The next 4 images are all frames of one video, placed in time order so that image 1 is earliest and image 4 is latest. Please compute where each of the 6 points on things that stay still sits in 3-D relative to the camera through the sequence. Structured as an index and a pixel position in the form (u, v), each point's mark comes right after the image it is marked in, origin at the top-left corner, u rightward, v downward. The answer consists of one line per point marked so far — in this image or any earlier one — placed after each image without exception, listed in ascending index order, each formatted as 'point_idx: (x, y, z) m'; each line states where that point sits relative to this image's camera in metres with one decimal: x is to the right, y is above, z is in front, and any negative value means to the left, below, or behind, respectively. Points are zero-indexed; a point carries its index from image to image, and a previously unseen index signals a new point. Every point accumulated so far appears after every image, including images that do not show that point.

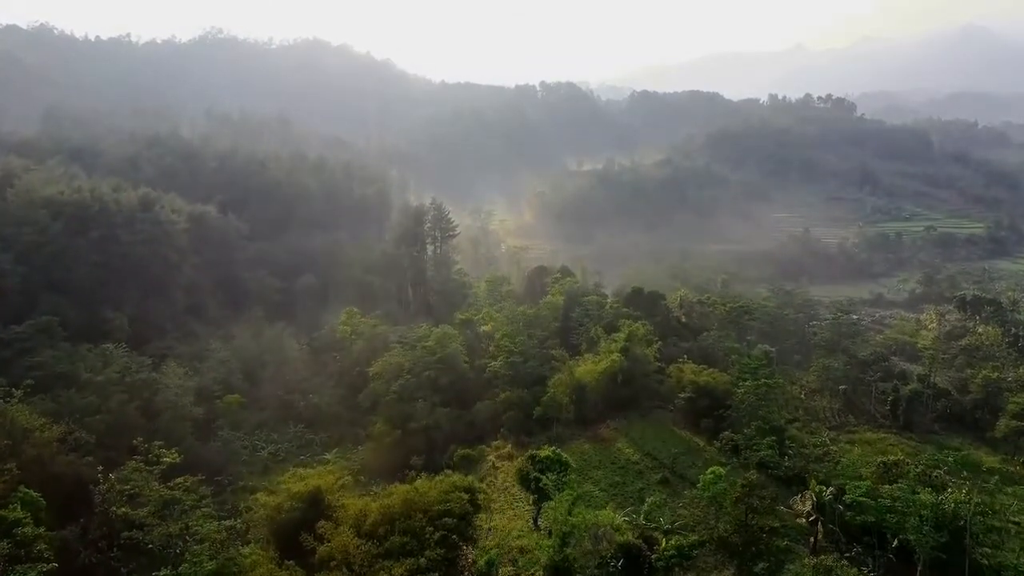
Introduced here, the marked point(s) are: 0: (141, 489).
0: (-9.6, -5.2, +16.9) m
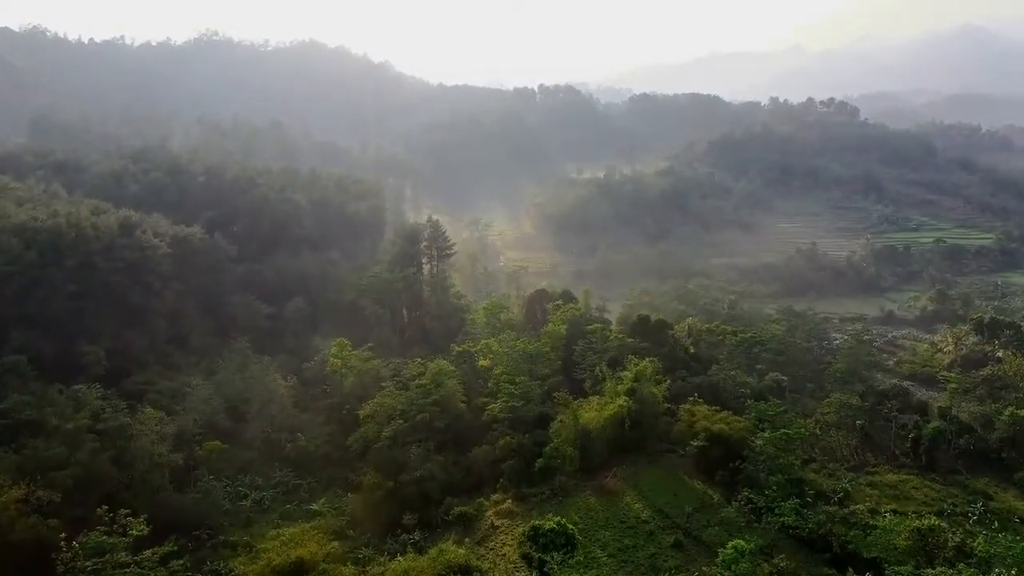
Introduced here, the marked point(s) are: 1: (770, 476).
0: (-9.5, -6.5, +15.4) m
1: (+7.5, -5.4, +18.9) m
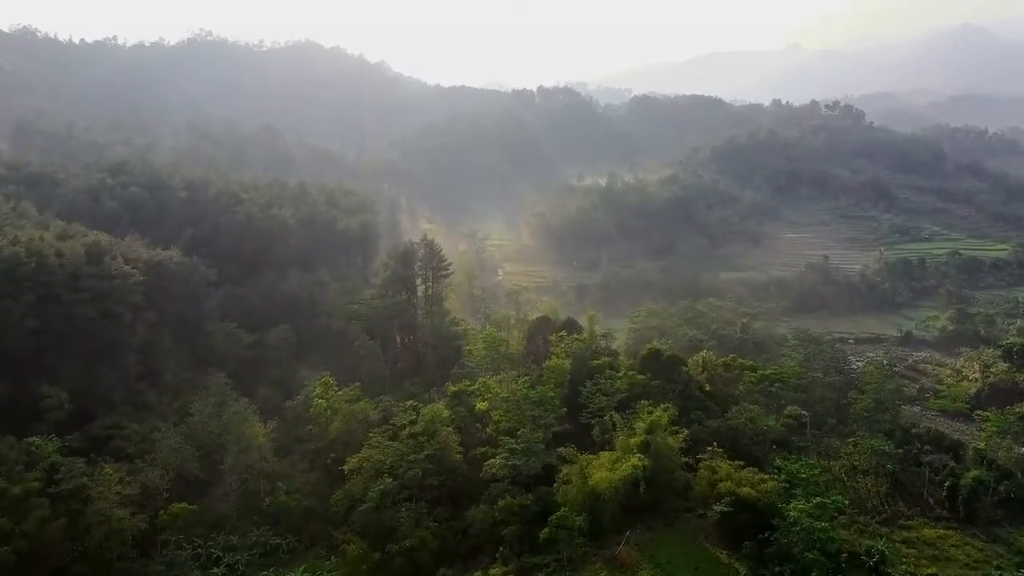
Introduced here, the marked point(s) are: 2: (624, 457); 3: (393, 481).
0: (-9.5, -7.8, +13.2) m
1: (+7.5, -6.7, +16.8) m
2: (+3.4, -5.0, +19.5) m
3: (-3.6, -5.8, +19.9) m
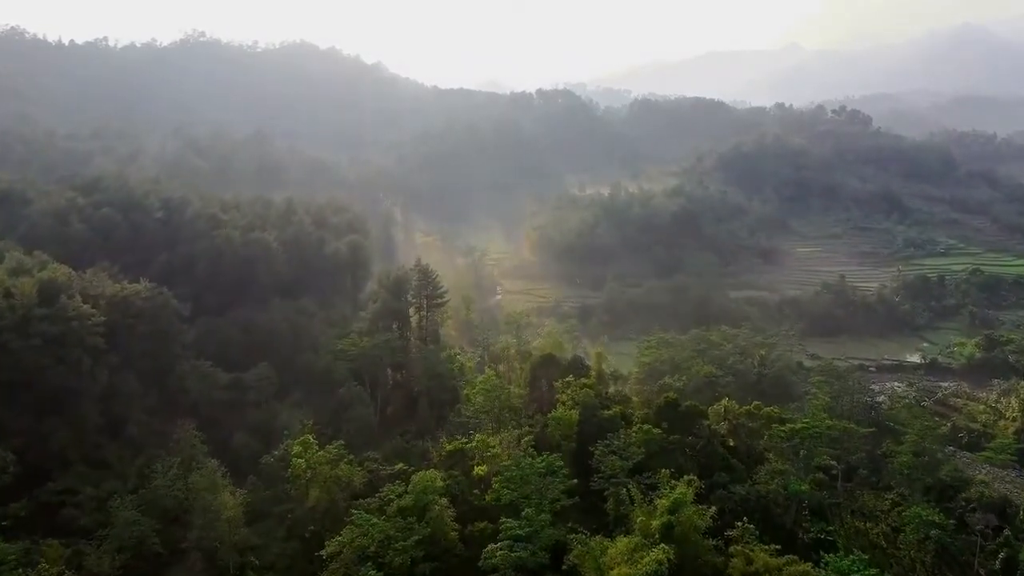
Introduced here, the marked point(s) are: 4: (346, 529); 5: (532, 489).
0: (-9.4, -9.4, +10.5) m
1: (+7.6, -8.3, +14.2) m
2: (+3.5, -6.6, +16.9) m
3: (-3.5, -7.4, +17.3) m
4: (-4.7, -6.8, +18.5) m
5: (+0.6, -6.0, +19.4) m
